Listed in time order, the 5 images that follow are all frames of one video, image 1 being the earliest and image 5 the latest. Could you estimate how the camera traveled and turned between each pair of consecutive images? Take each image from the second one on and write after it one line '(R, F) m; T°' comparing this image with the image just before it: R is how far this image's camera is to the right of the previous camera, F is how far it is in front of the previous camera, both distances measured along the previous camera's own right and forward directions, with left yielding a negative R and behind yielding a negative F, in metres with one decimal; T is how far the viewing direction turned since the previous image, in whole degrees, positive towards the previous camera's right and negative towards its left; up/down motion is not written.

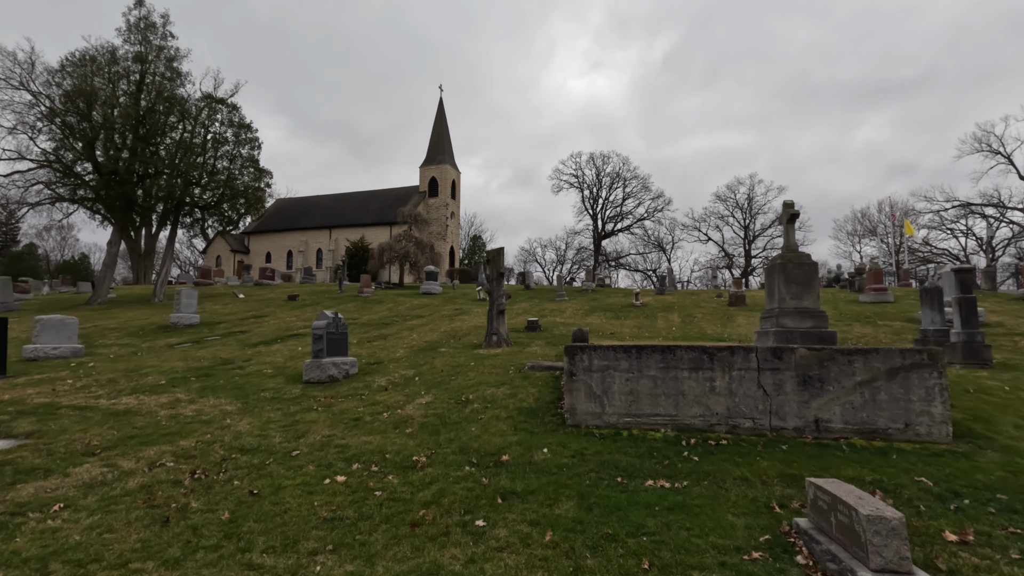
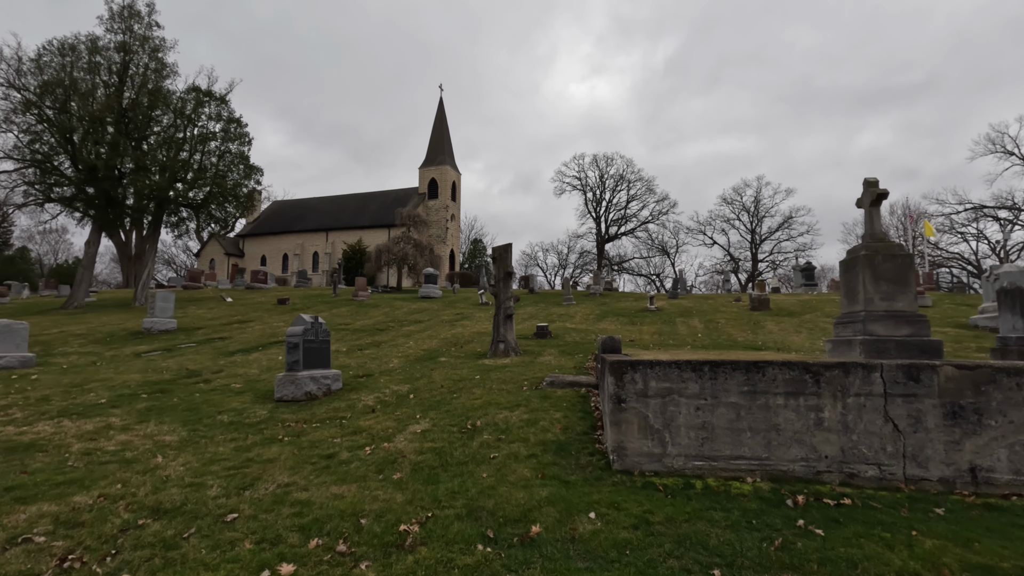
(-0.3, +2.0) m; 0°
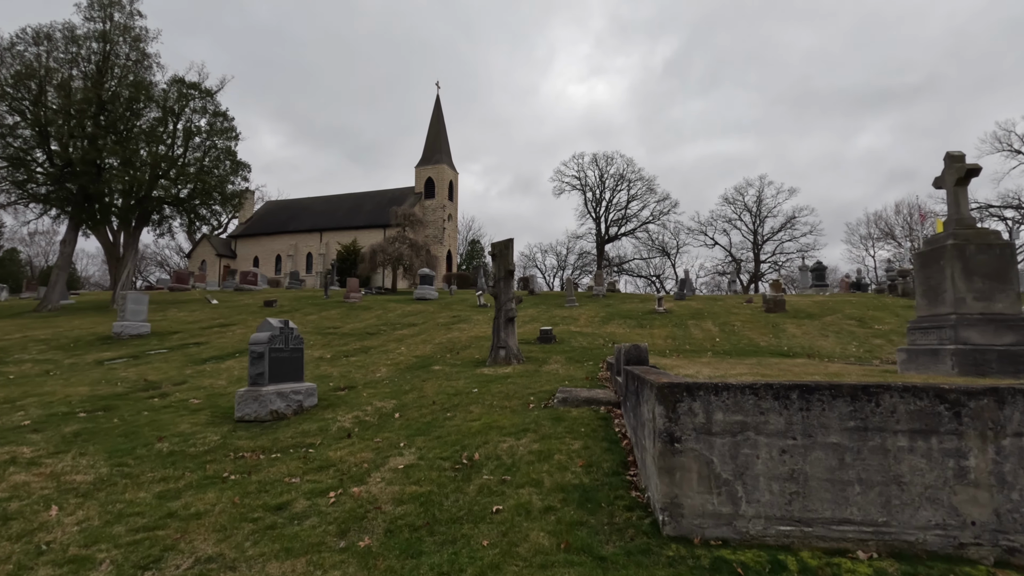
(-0.1, +1.5) m; 0°
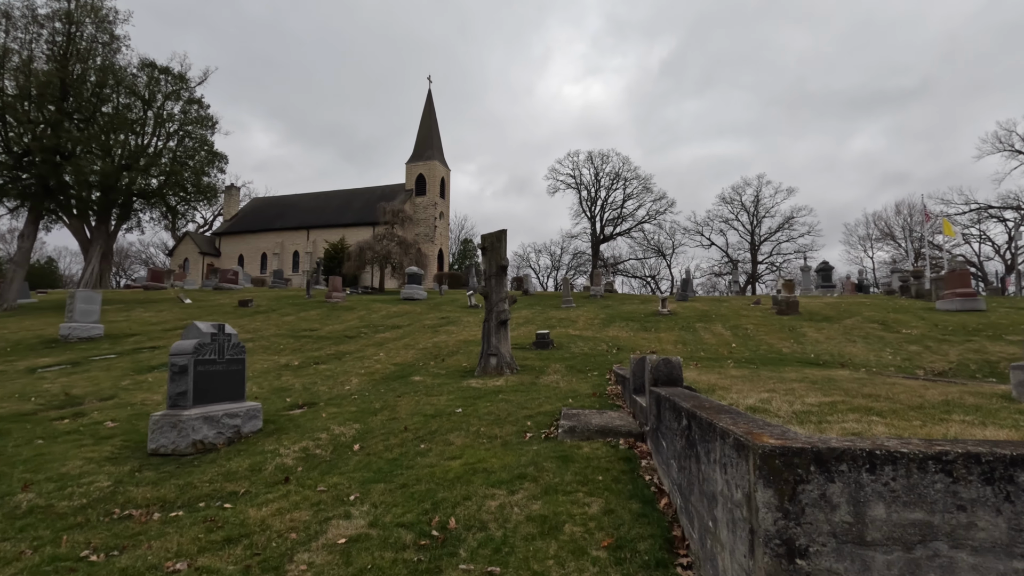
(0.0, +1.8) m; +1°
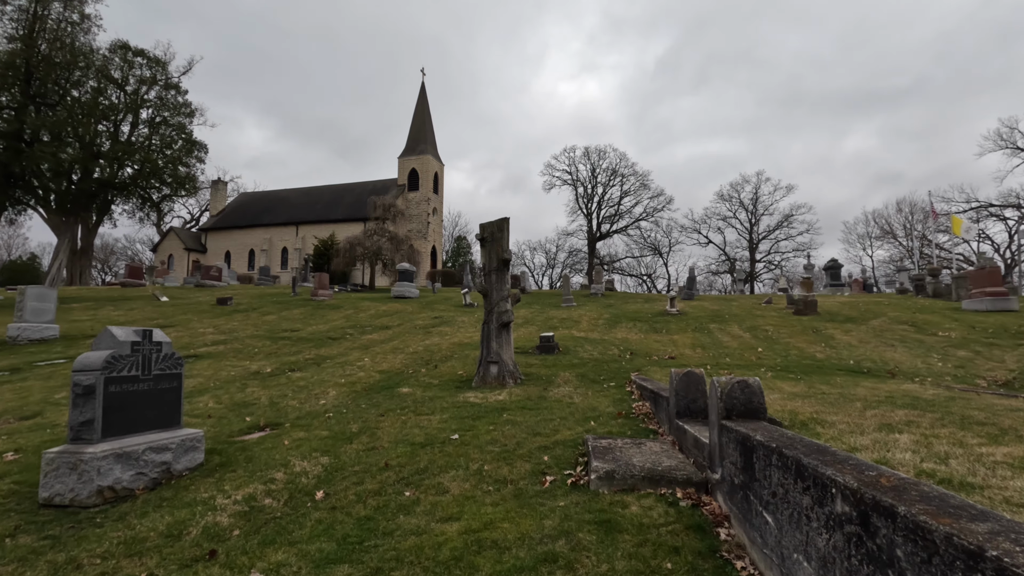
(-0.2, +1.6) m; +1°
